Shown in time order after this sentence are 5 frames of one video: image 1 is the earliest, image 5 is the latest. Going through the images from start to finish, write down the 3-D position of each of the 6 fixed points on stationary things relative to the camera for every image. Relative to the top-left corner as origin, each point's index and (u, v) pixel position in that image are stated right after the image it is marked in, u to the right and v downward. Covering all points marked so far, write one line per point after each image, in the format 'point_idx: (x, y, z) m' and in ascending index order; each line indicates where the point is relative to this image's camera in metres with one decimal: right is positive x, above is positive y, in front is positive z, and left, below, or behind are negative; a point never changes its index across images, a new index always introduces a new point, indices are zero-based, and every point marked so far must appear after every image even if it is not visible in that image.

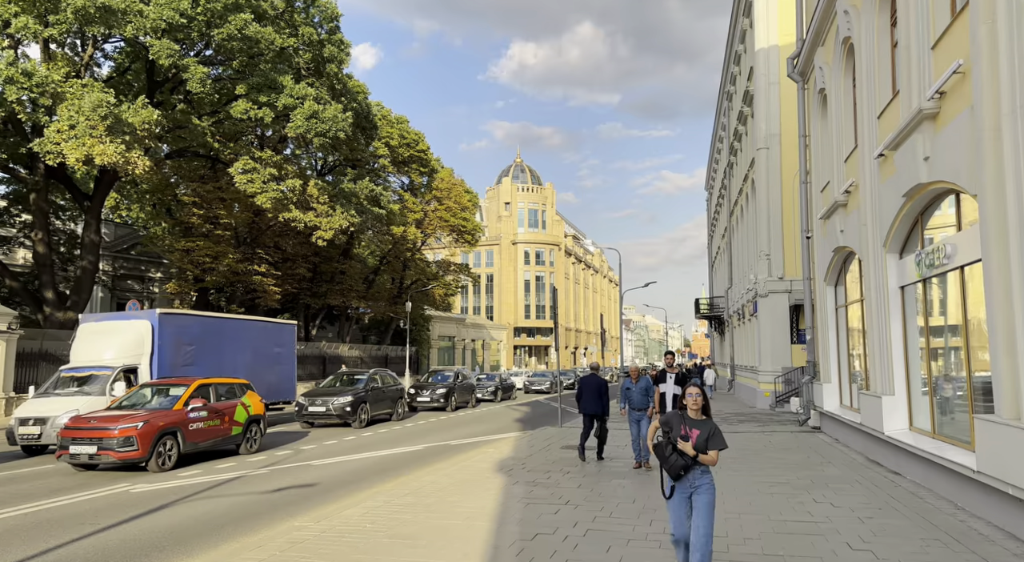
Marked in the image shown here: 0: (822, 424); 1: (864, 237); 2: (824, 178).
0: (+7.3, -3.4, +17.0) m
1: (+5.9, +0.8, +12.1) m
2: (+6.9, +2.3, +15.9) m
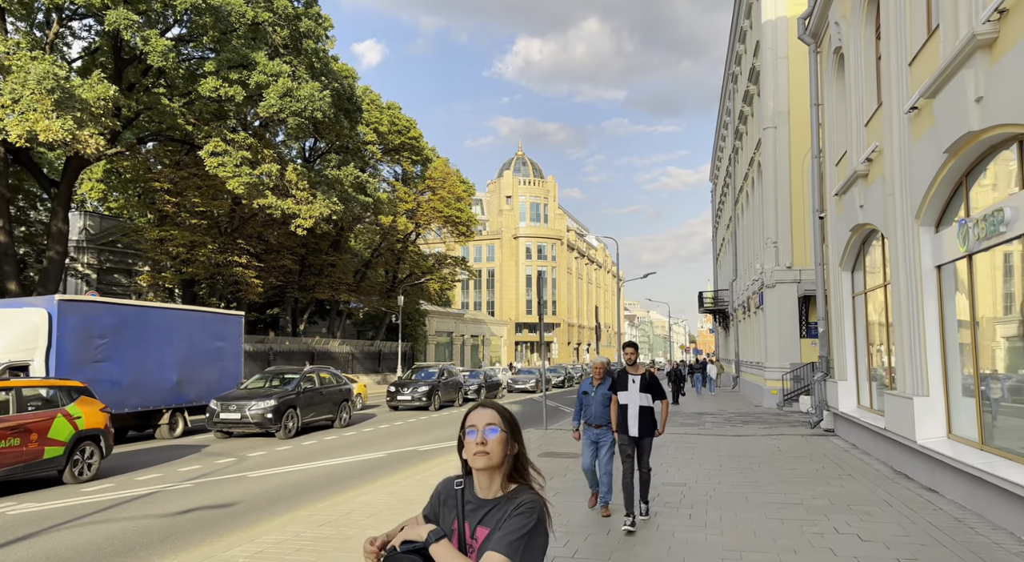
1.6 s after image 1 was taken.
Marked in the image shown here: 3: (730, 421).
0: (+6.8, -3.1, +15.2) m
1: (+5.4, +1.0, +10.2) m
2: (+6.4, +2.6, +14.1) m
3: (+5.8, -3.7, +19.1) m
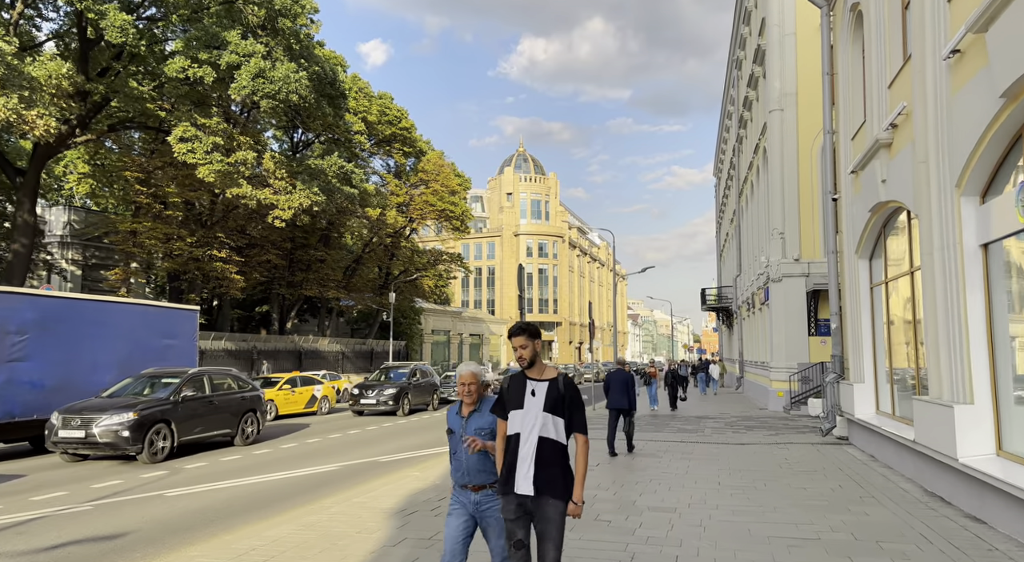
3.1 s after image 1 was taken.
0: (+6.4, -2.9, +13.5) m
1: (+4.9, +1.2, +8.6) m
2: (+6.0, +2.8, +12.4) m
3: (+5.3, -3.5, +17.5) m
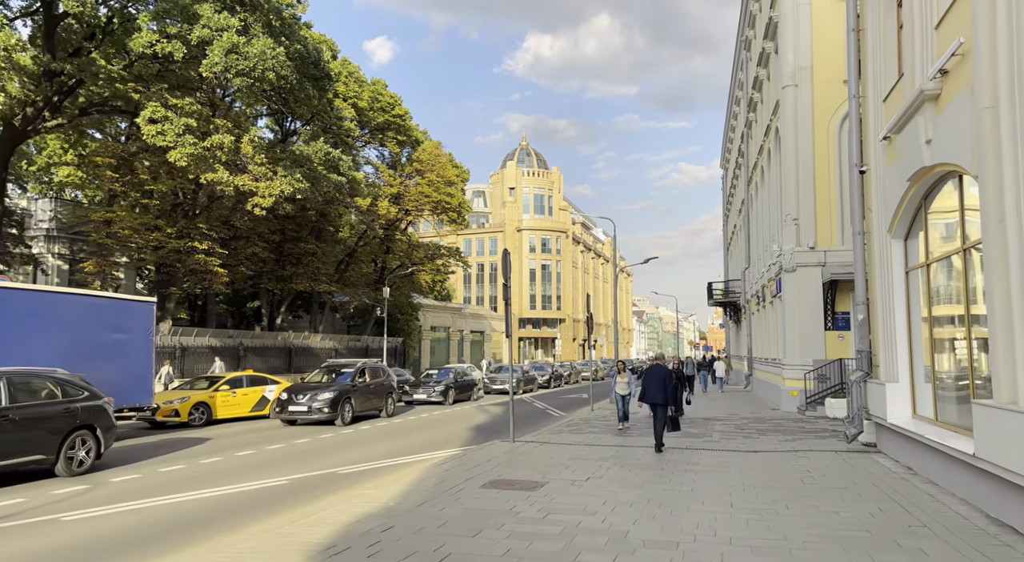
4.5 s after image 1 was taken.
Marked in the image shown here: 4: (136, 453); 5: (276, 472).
0: (+6.1, -2.6, +11.8) m
1: (+4.6, +1.4, +6.9) m
2: (+5.6, +3.0, +10.7) m
3: (+5.1, -3.3, +15.8) m
4: (-6.8, -3.1, +13.0) m
5: (-3.8, -3.0, +11.4) m
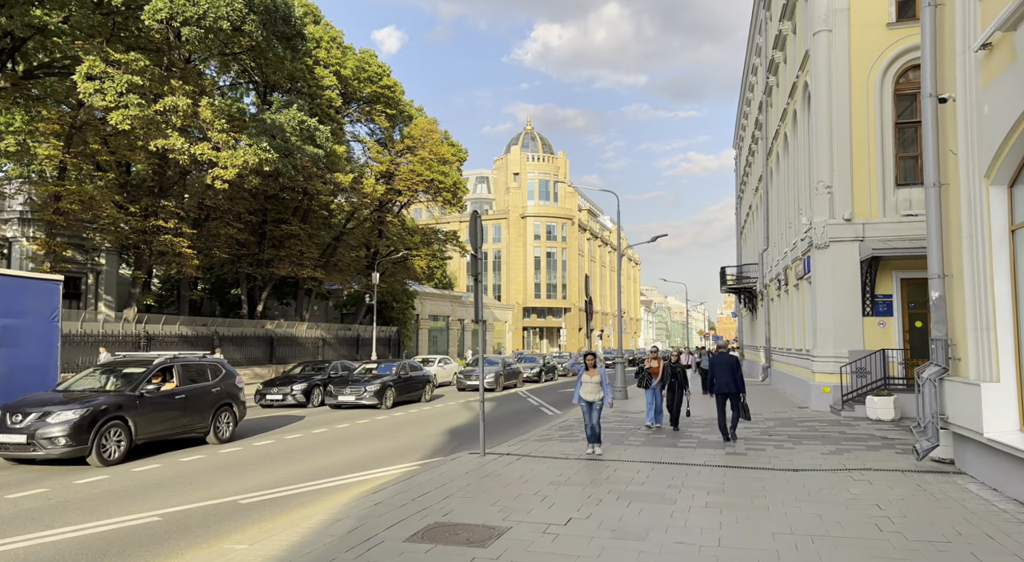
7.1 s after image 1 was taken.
0: (+5.6, -2.2, +8.9) m
1: (+4.0, +1.8, +4.0) m
2: (+5.2, +3.4, +7.8) m
3: (+4.7, -2.8, +12.9) m
4: (-7.3, -2.7, +10.2) m
5: (-4.2, -2.6, +8.6) m
